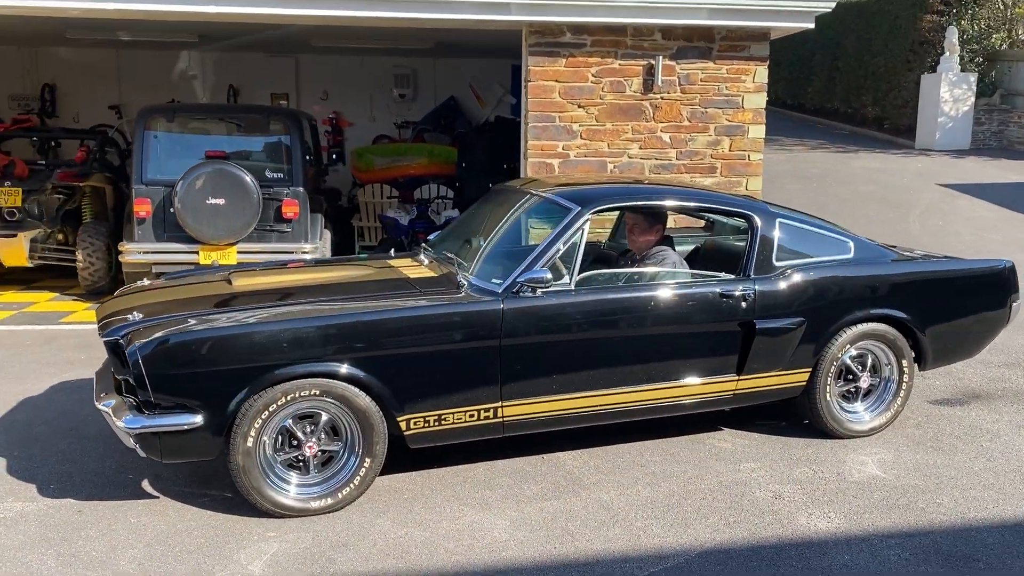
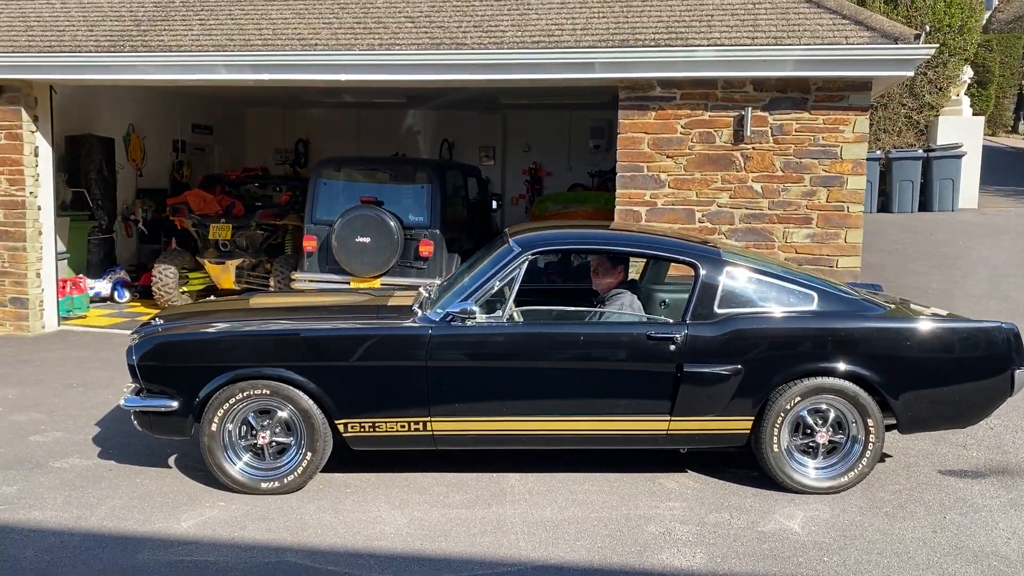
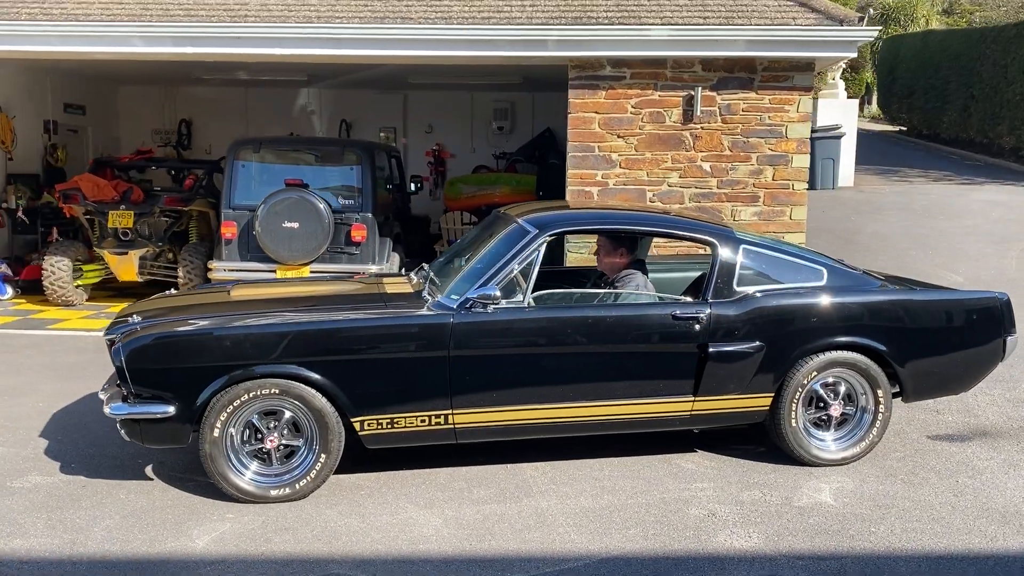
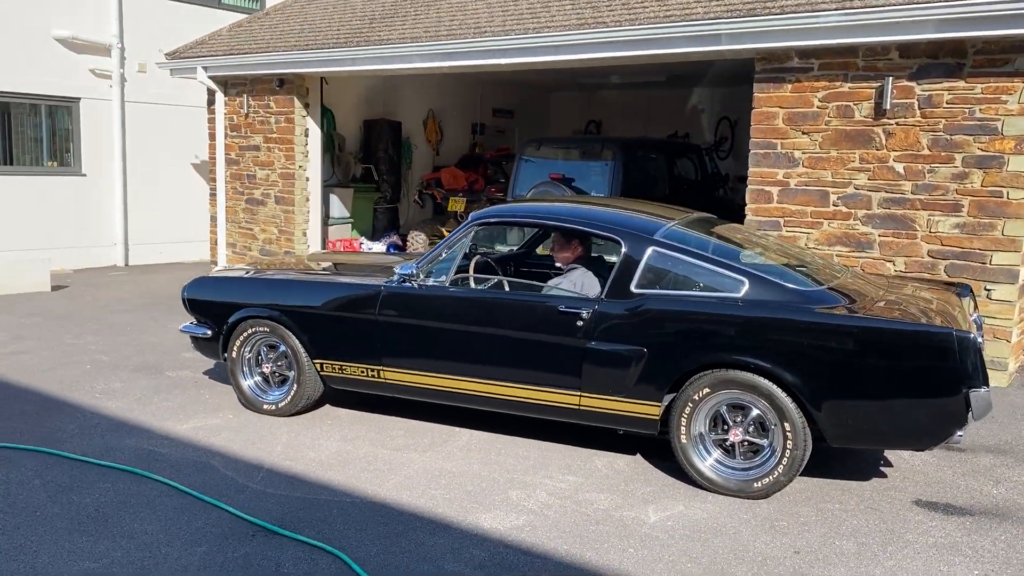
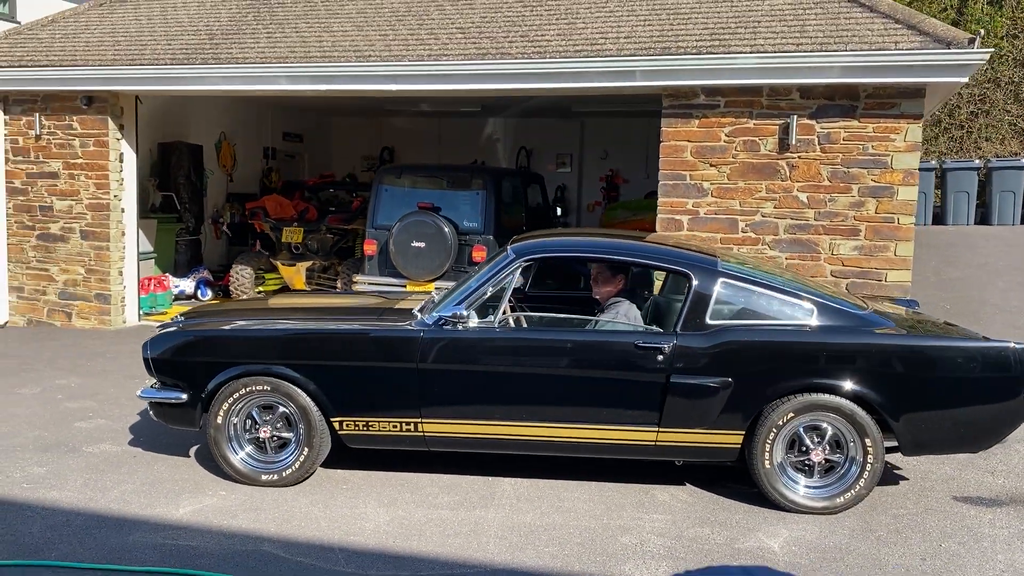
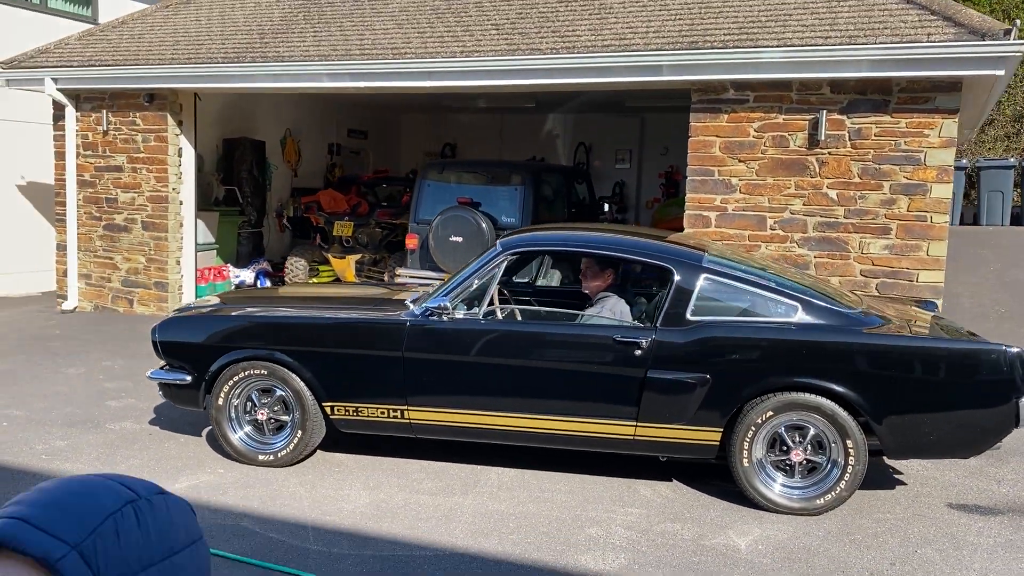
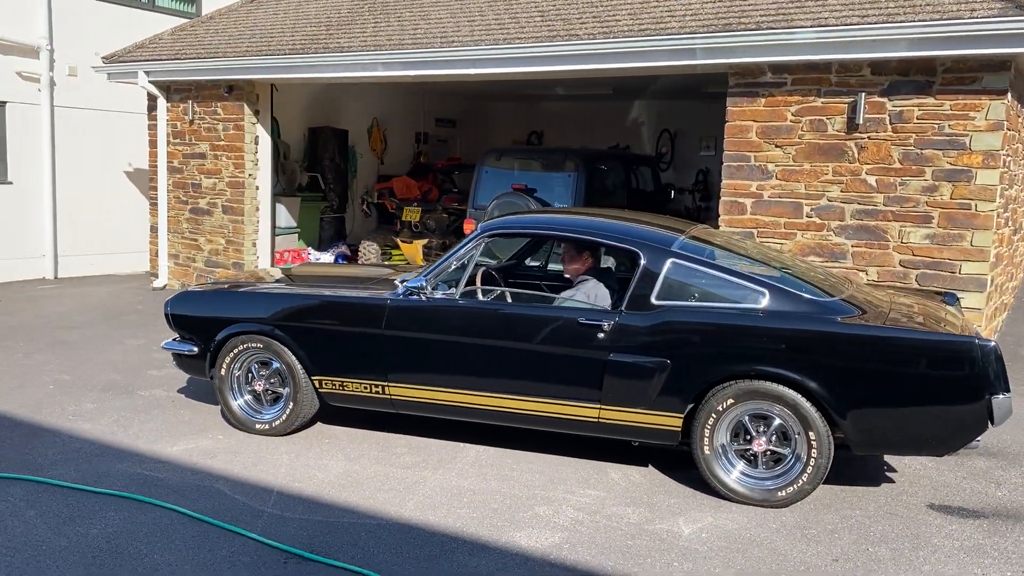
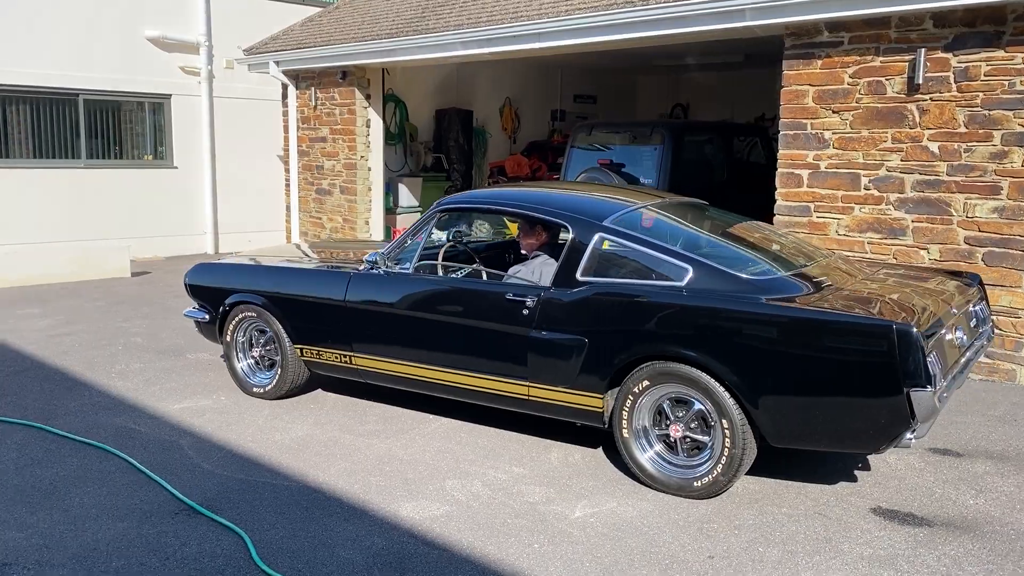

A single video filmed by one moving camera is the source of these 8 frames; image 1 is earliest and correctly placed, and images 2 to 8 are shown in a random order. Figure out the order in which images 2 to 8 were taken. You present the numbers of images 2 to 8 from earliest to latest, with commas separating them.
3, 2, 5, 6, 7, 4, 8
